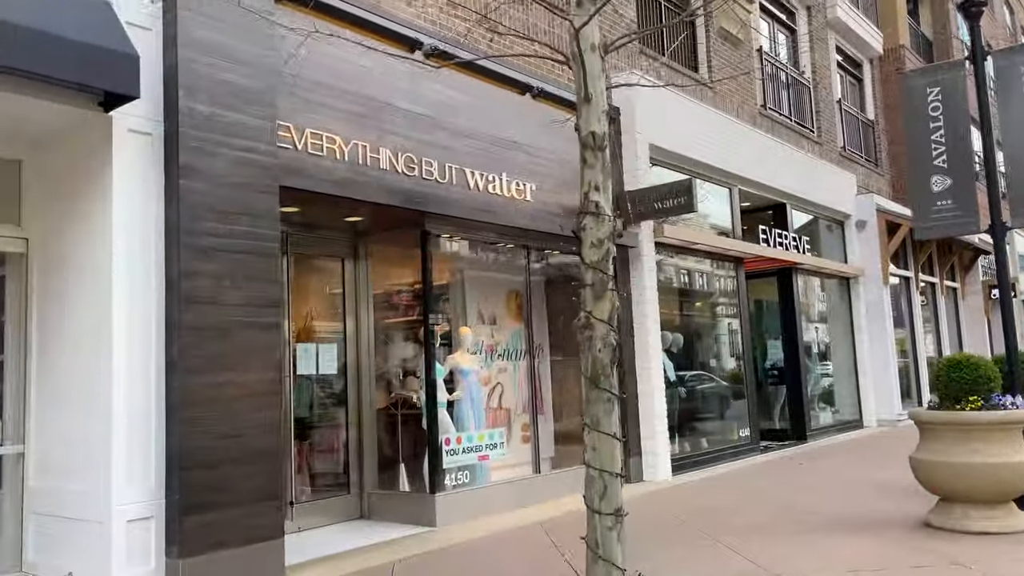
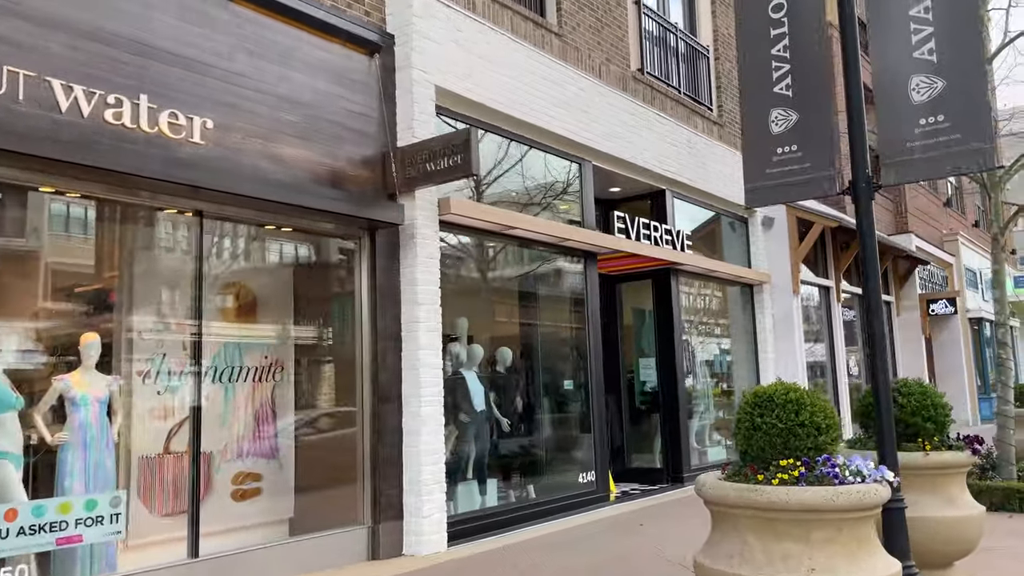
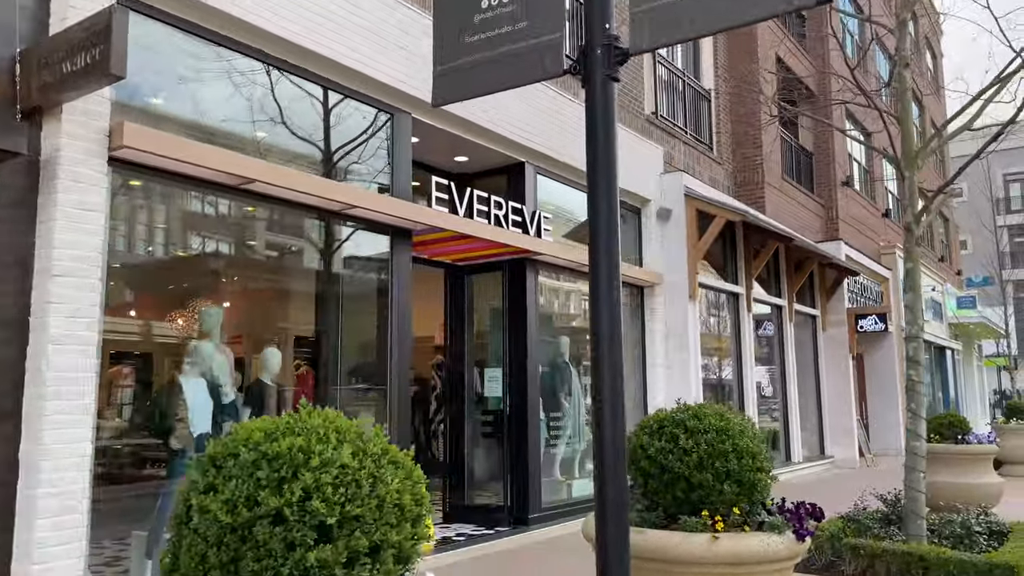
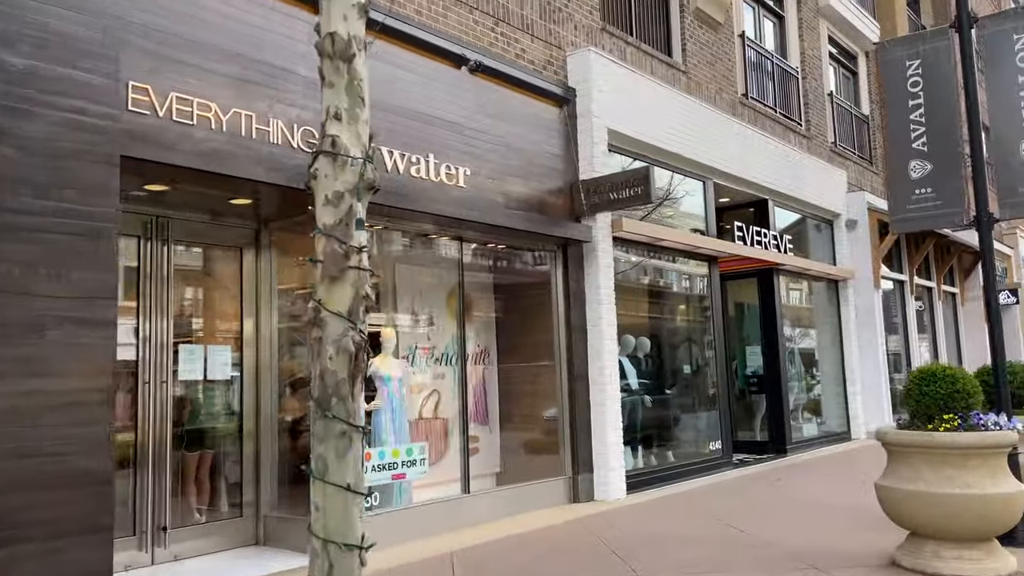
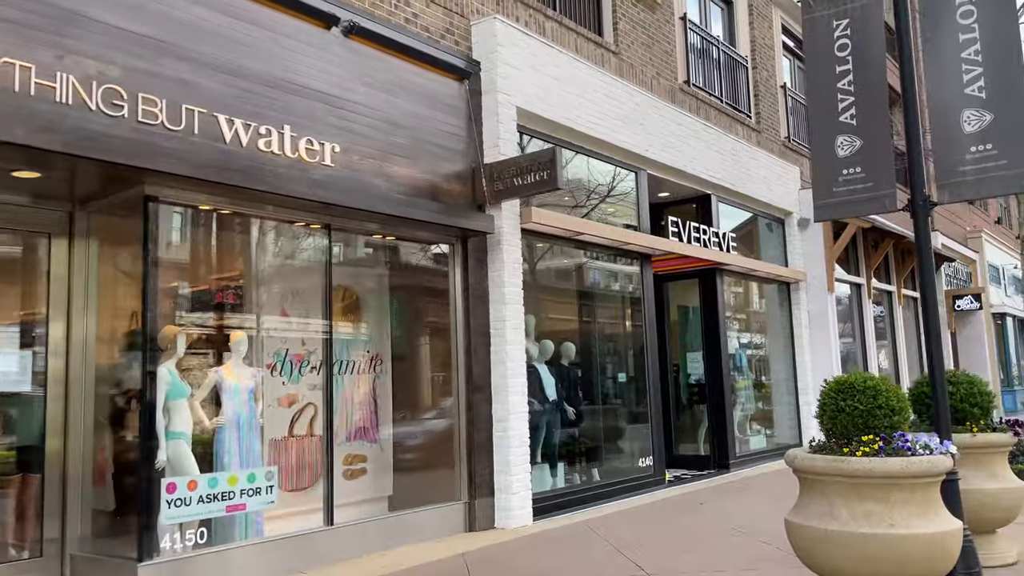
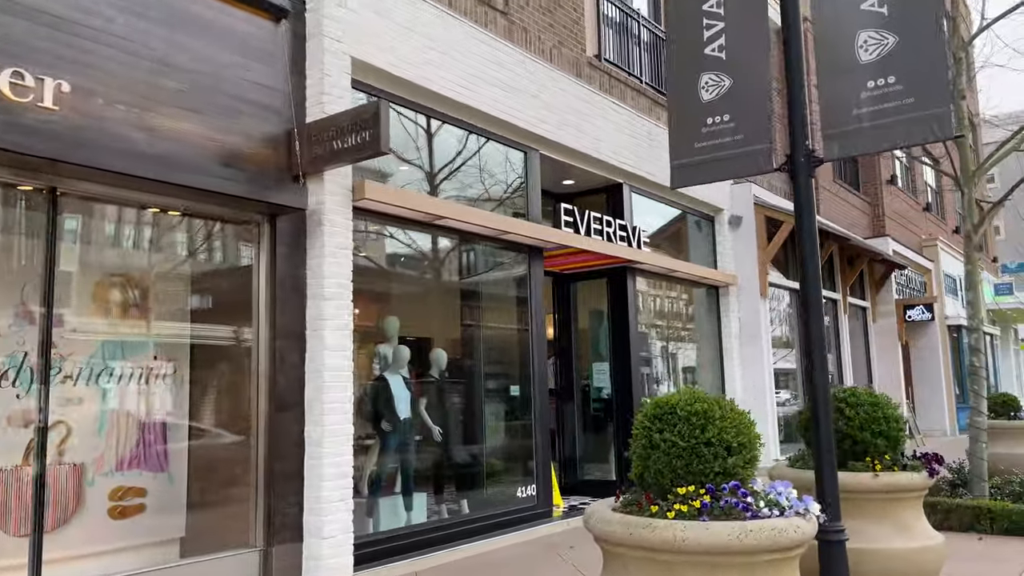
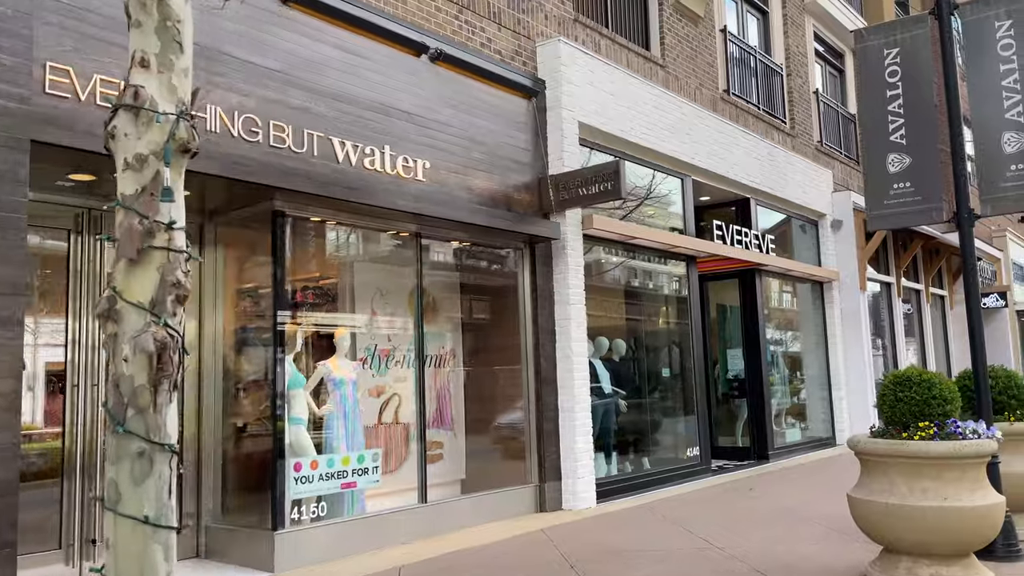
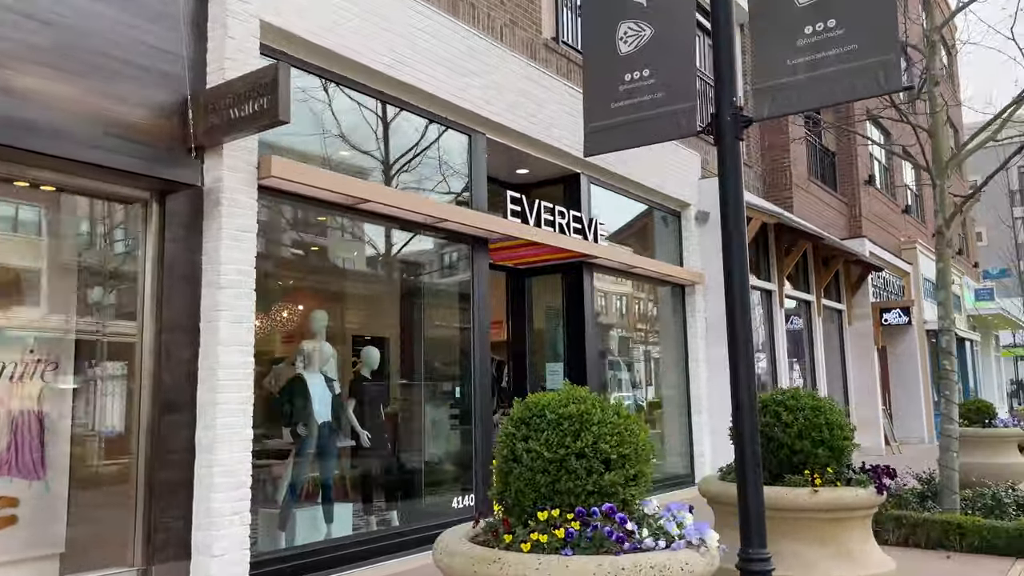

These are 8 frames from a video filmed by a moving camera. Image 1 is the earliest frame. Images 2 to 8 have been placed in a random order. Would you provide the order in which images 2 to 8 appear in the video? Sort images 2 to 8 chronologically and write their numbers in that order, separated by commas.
4, 7, 5, 2, 6, 8, 3
